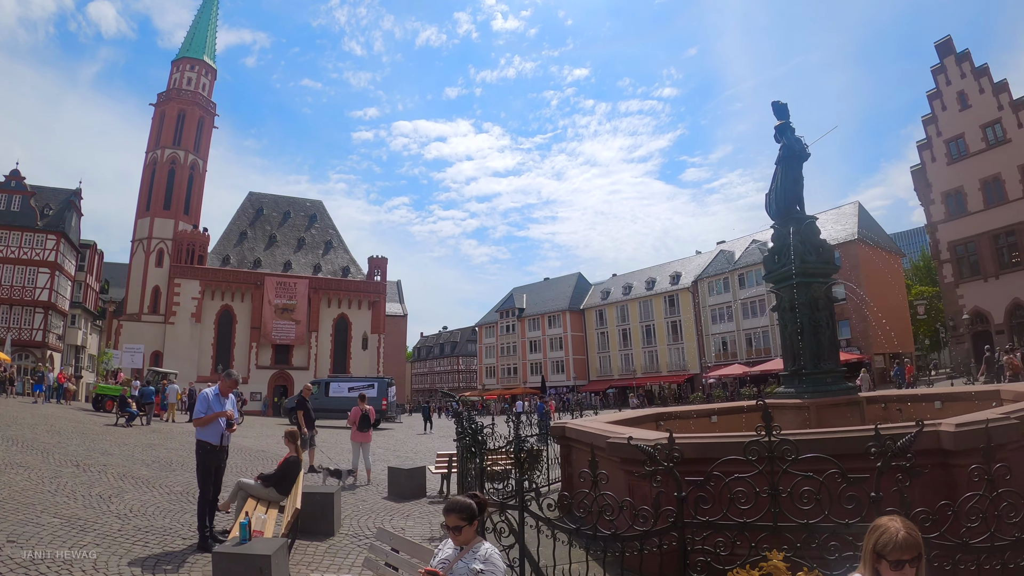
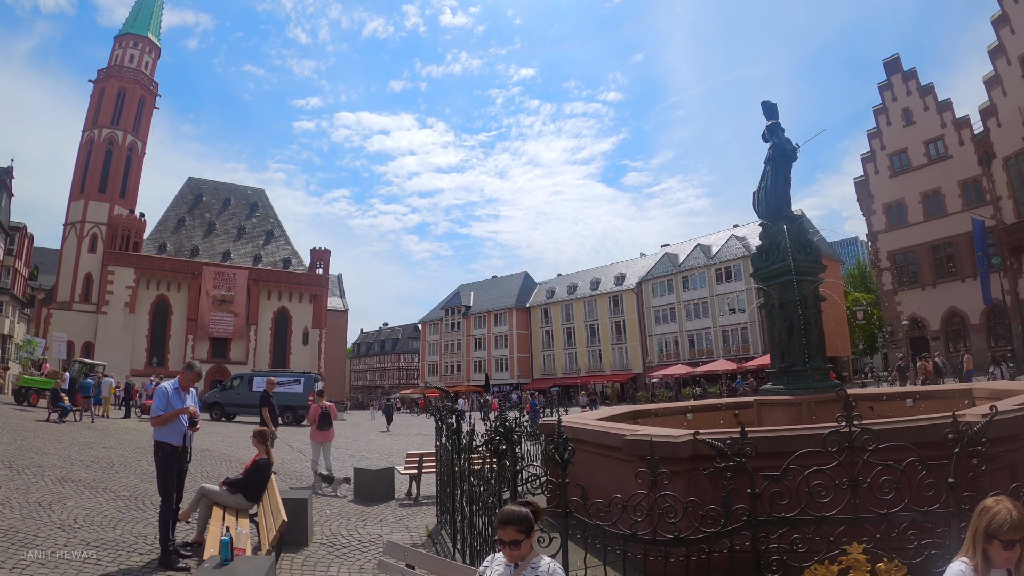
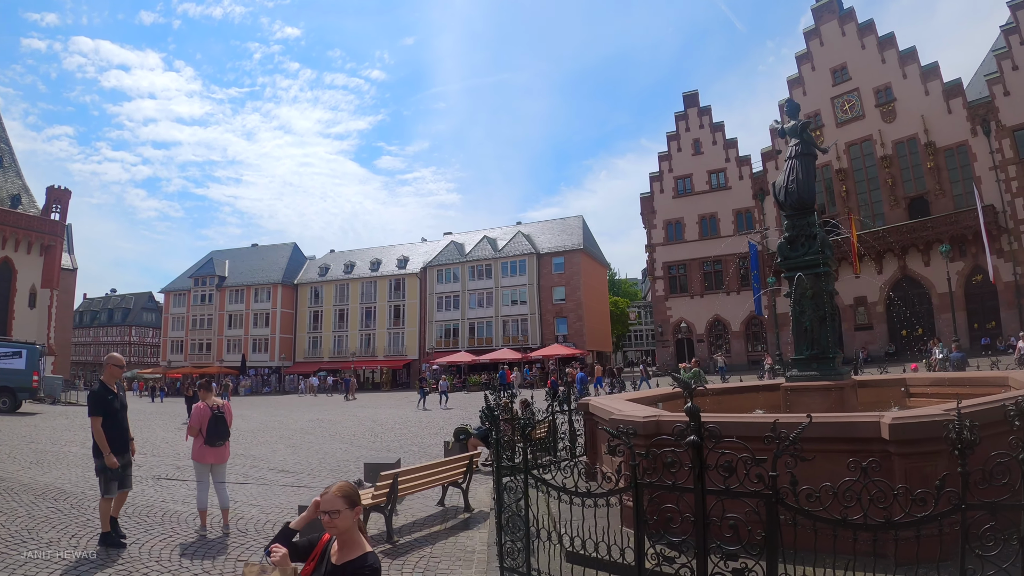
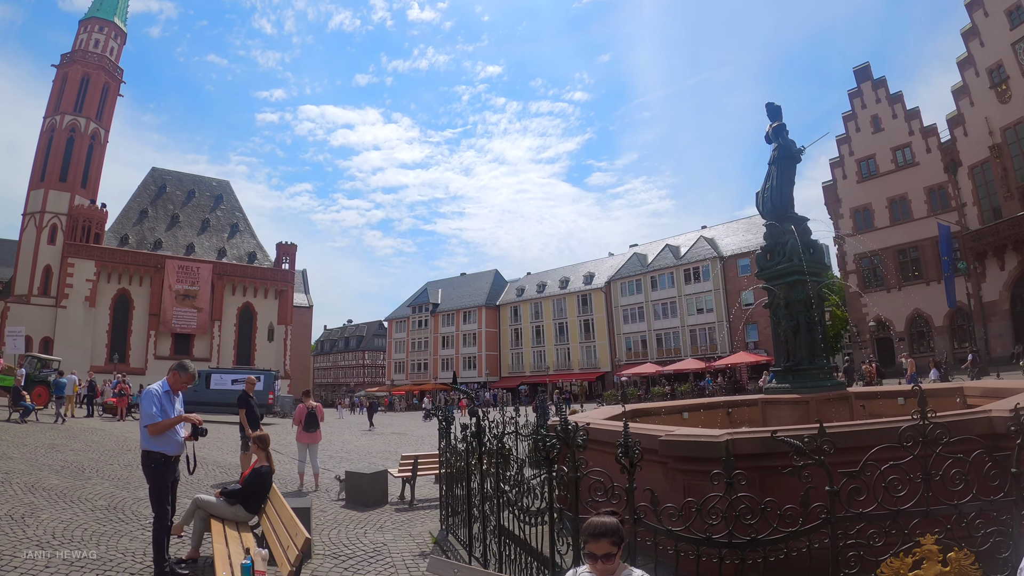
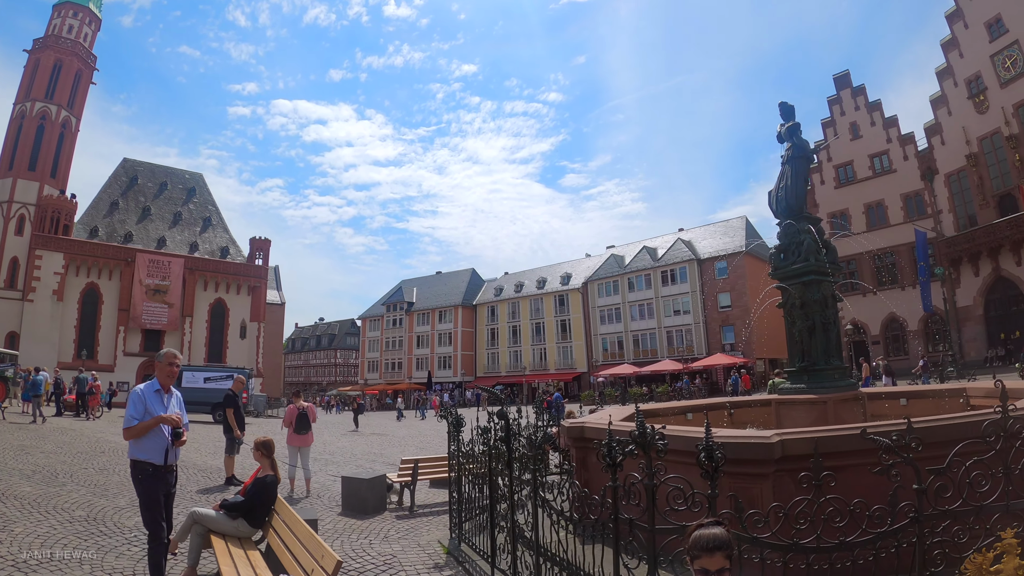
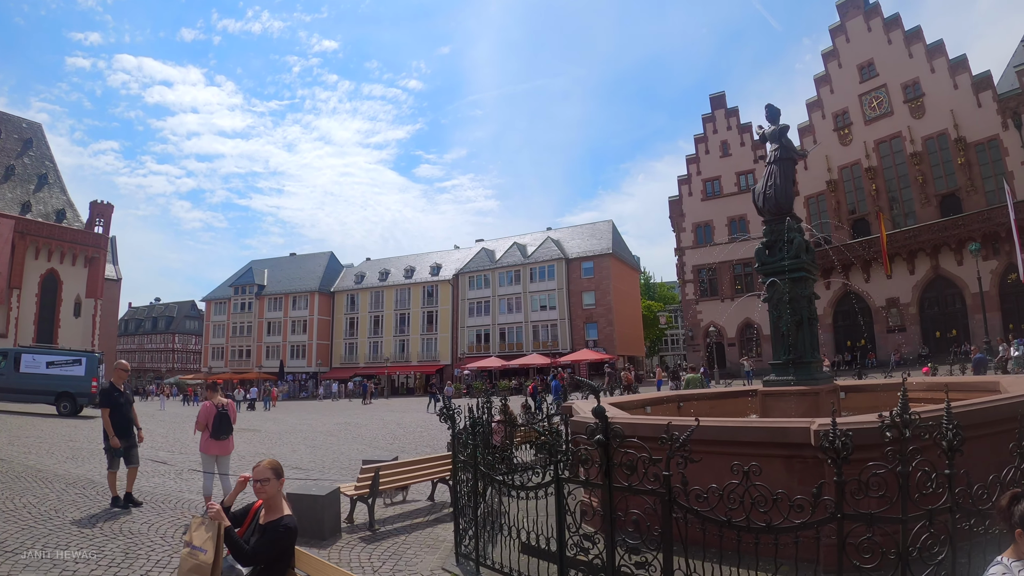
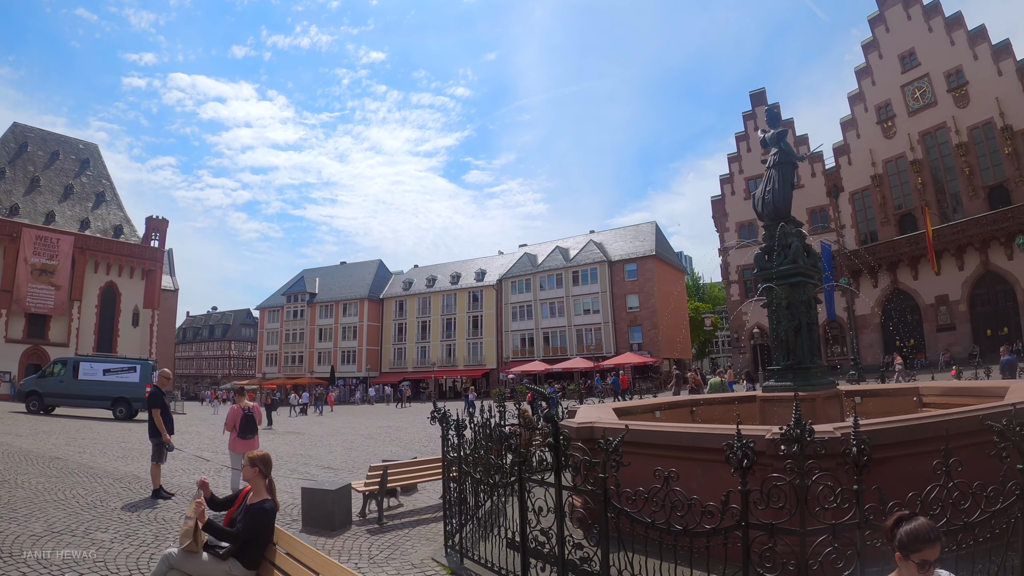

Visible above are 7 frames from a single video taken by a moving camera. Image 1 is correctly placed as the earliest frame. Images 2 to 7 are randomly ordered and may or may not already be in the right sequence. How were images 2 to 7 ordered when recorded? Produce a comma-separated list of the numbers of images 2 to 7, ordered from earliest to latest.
2, 4, 5, 7, 6, 3
